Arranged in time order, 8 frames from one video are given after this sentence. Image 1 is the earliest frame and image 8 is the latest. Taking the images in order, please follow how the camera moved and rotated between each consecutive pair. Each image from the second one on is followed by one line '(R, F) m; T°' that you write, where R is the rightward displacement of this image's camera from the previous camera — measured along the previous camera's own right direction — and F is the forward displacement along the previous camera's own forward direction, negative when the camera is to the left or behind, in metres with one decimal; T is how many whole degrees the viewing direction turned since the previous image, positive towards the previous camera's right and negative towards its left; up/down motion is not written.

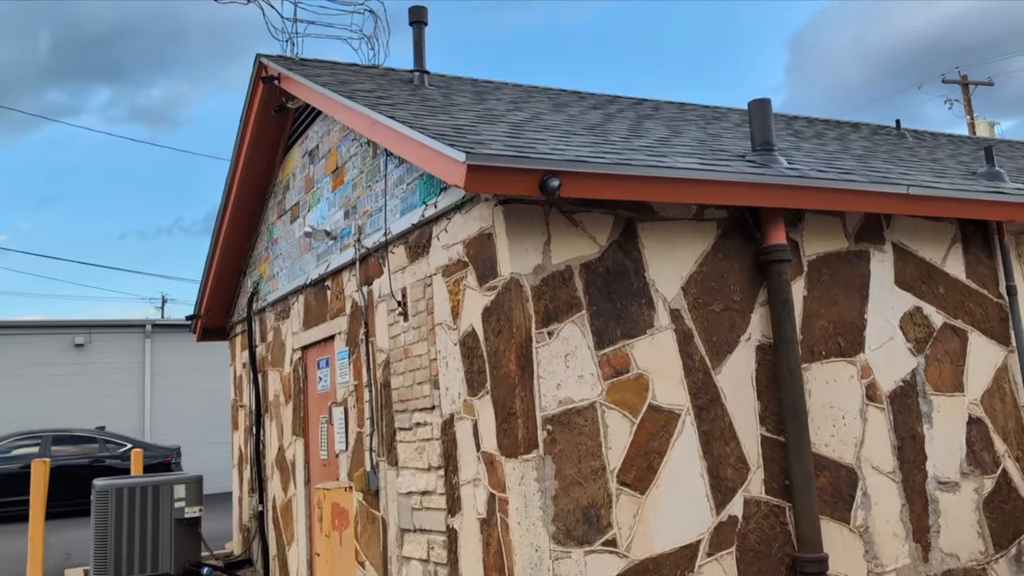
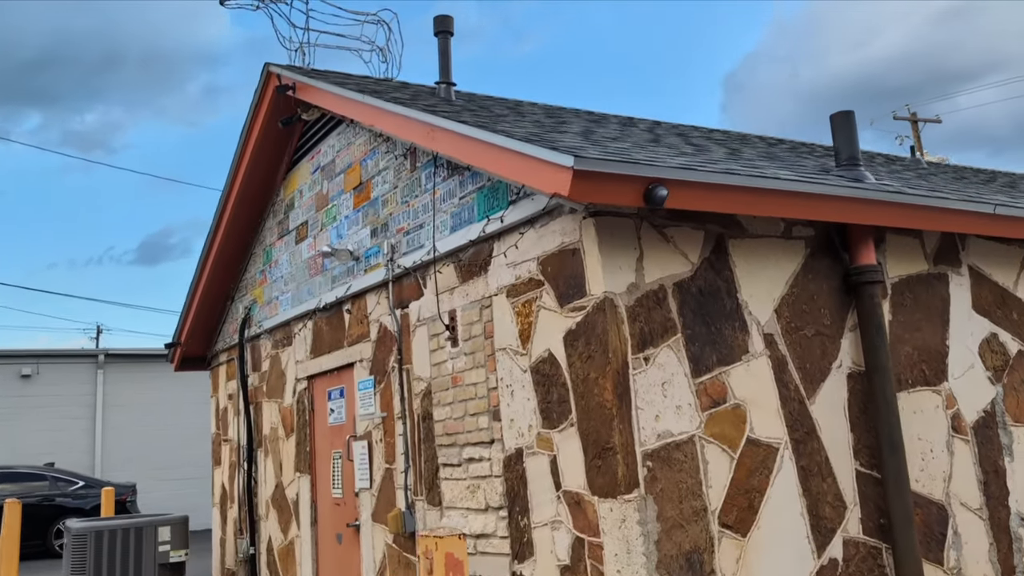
(-0.7, +0.5) m; +4°
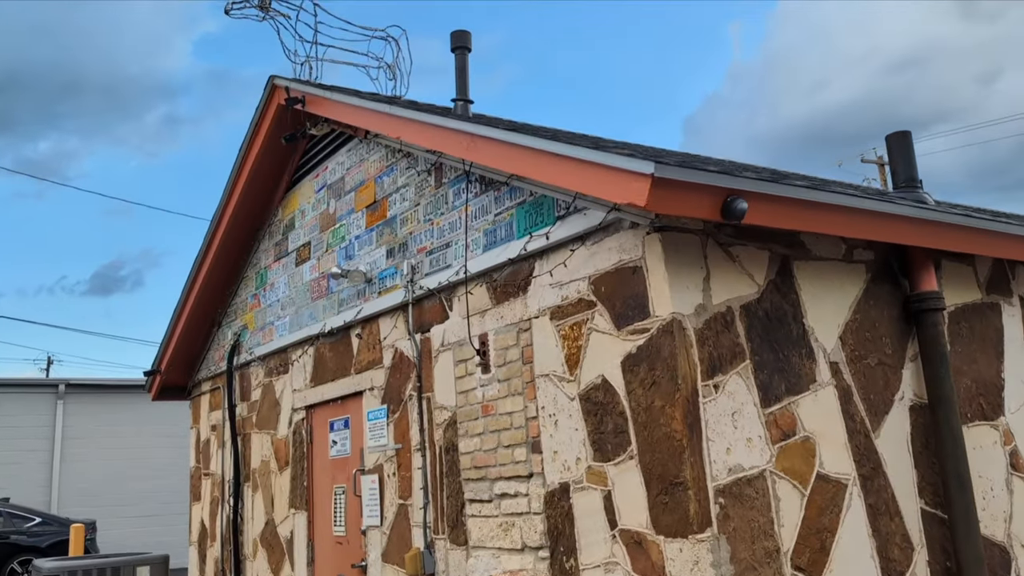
(-0.4, +0.4) m; +3°
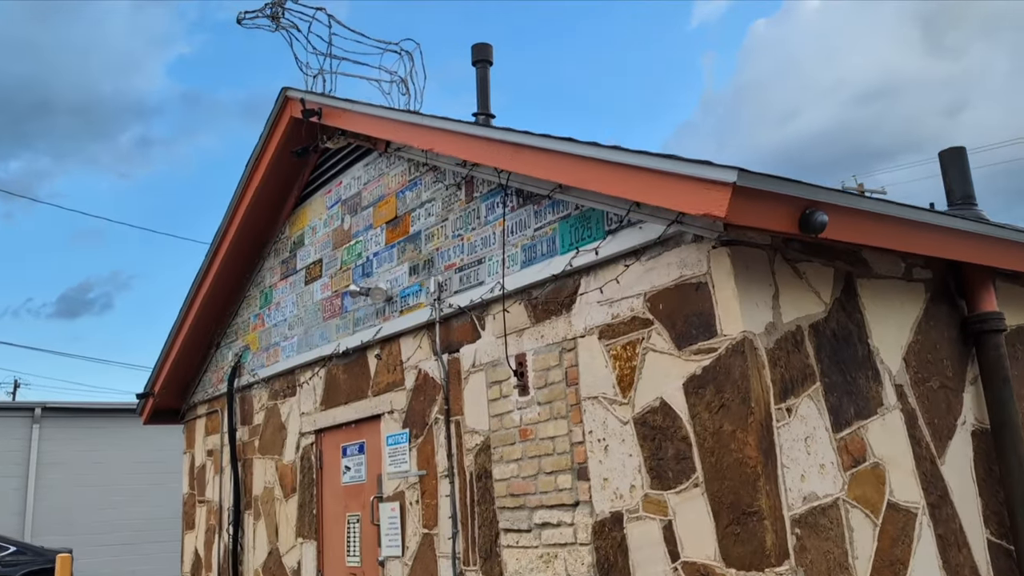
(-0.4, +0.2) m; +2°
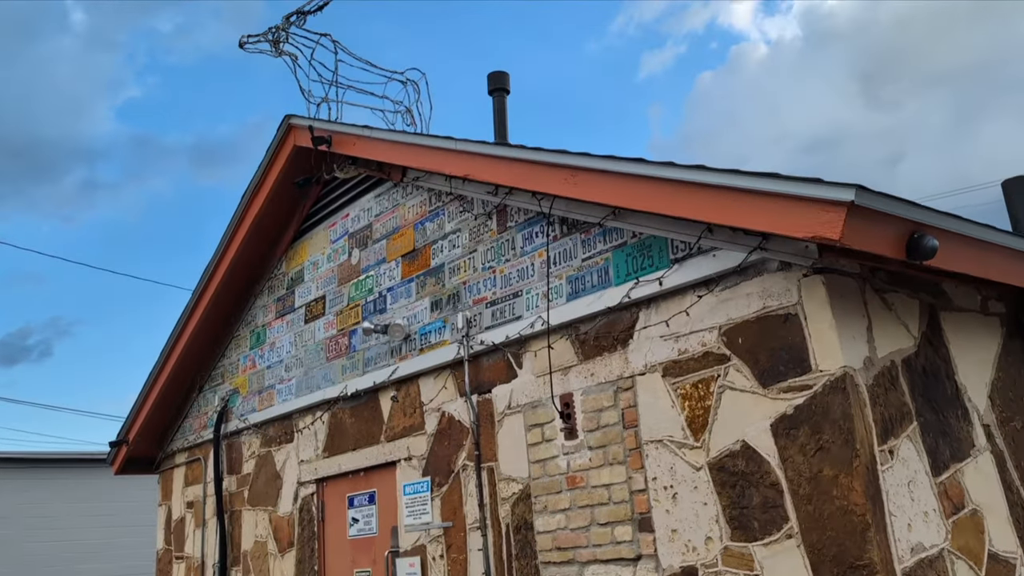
(-0.5, +0.4) m; +3°
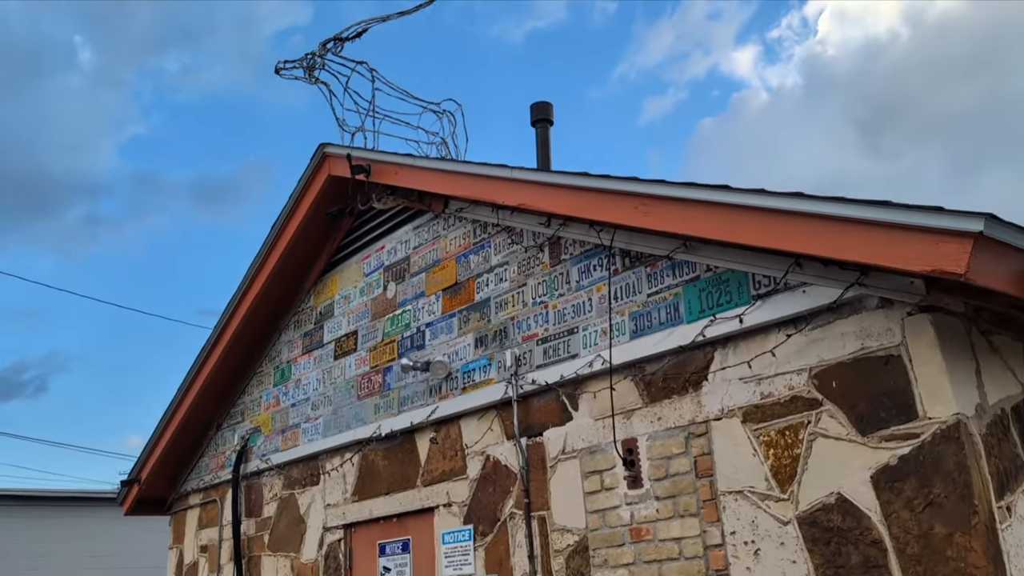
(-0.3, +0.3) m; 0°
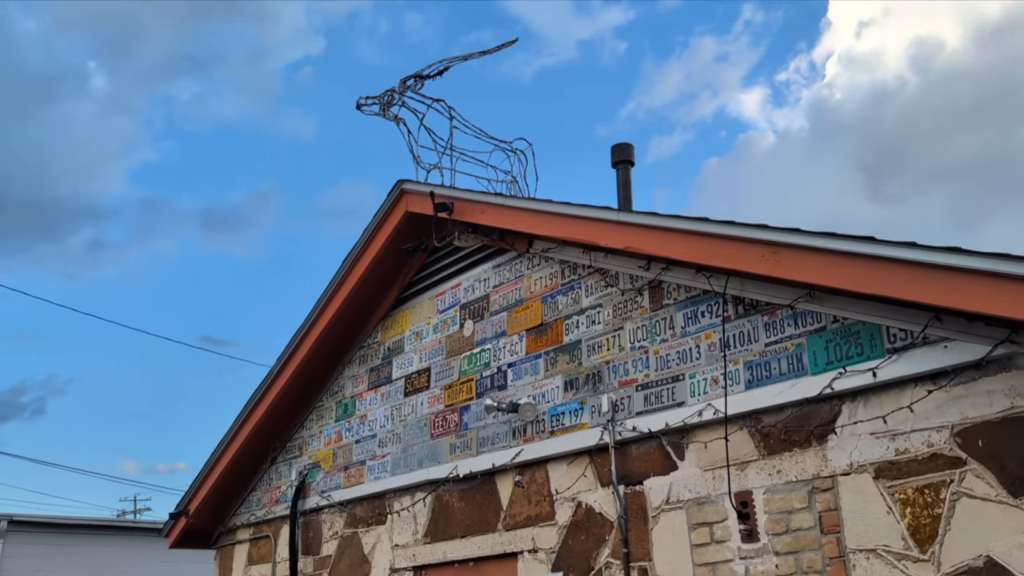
(-0.5, +0.1) m; 0°
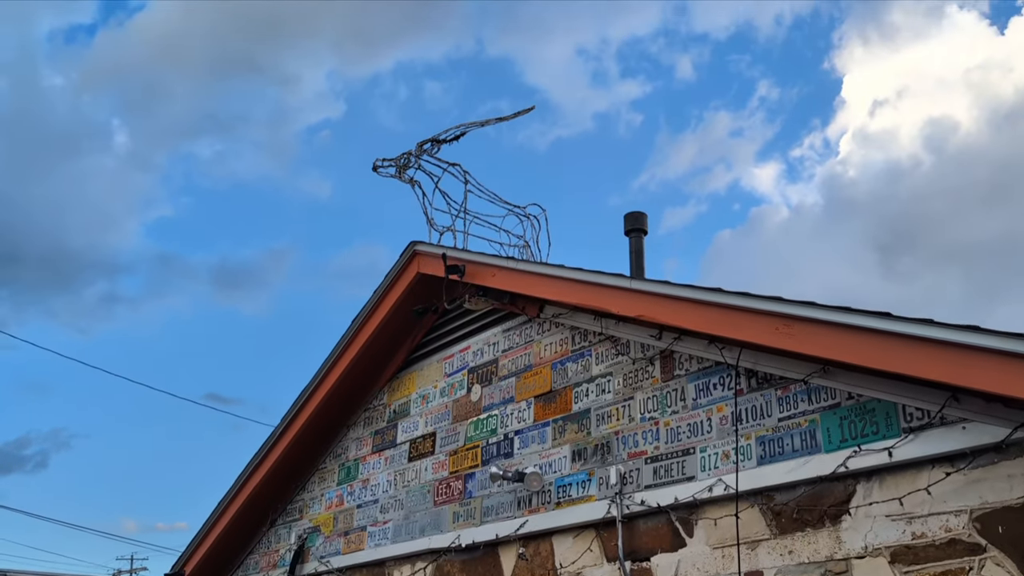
(0.0, 0.0) m; -1°
